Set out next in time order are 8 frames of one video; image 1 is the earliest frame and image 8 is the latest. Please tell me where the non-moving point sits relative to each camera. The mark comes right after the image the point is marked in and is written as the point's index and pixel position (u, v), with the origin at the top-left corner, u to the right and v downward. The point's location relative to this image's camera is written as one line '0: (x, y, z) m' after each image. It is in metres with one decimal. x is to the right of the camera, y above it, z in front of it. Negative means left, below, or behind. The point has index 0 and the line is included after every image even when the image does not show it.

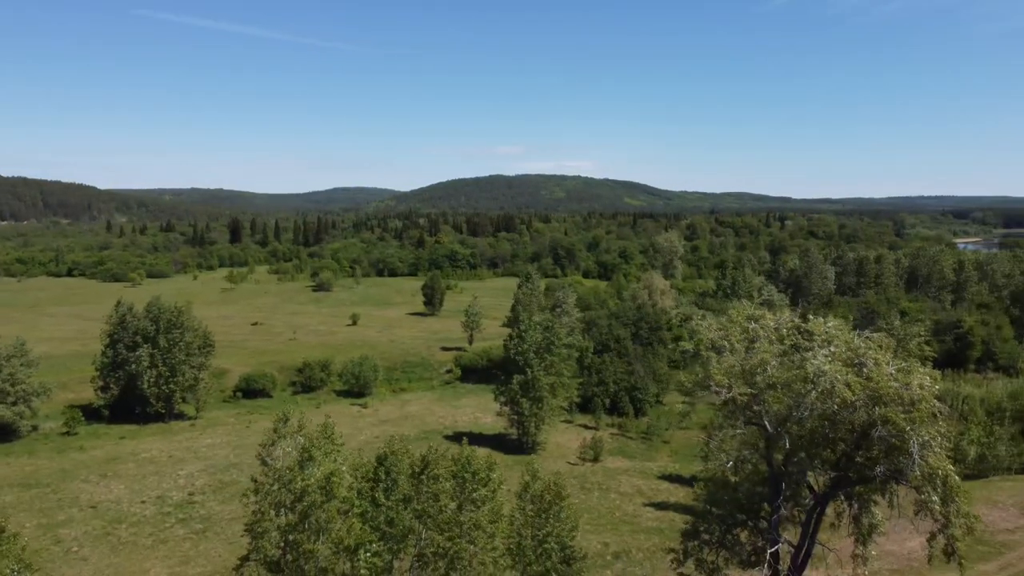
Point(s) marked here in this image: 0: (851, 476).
0: (+7.9, -4.3, +18.9) m
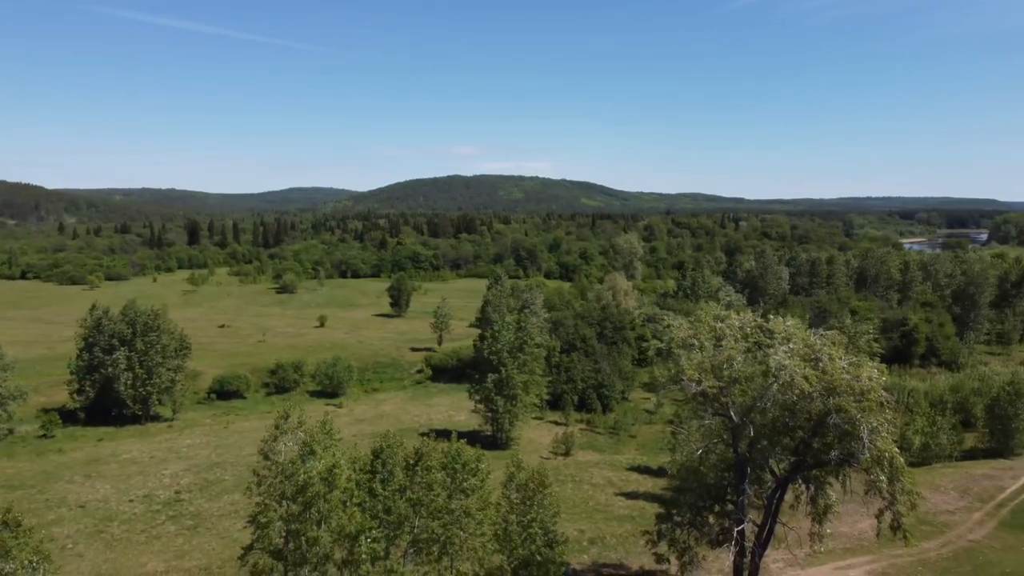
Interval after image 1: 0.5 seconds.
0: (+7.6, -4.4, +20.9) m
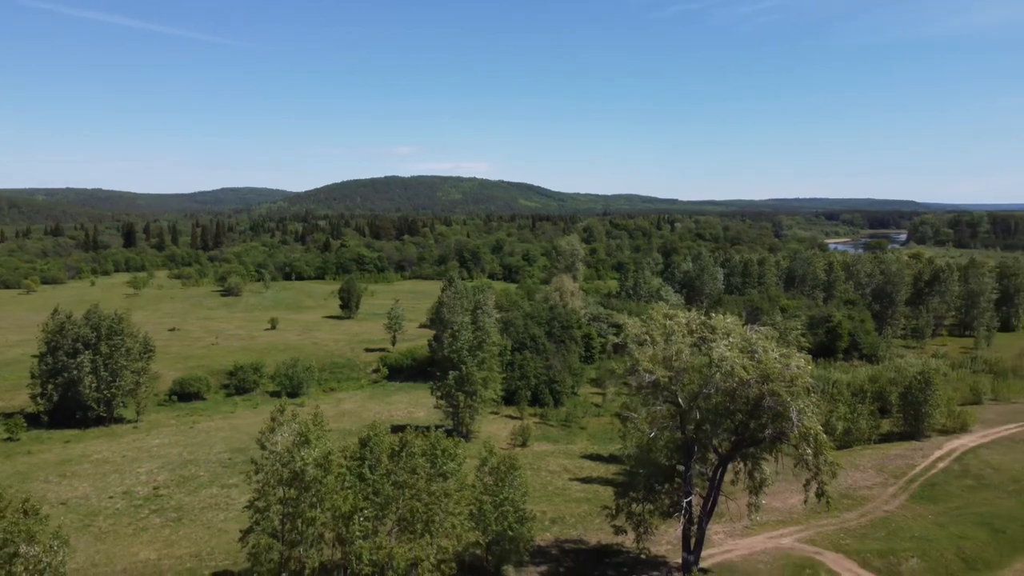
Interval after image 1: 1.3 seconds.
0: (+6.9, -4.4, +23.9) m
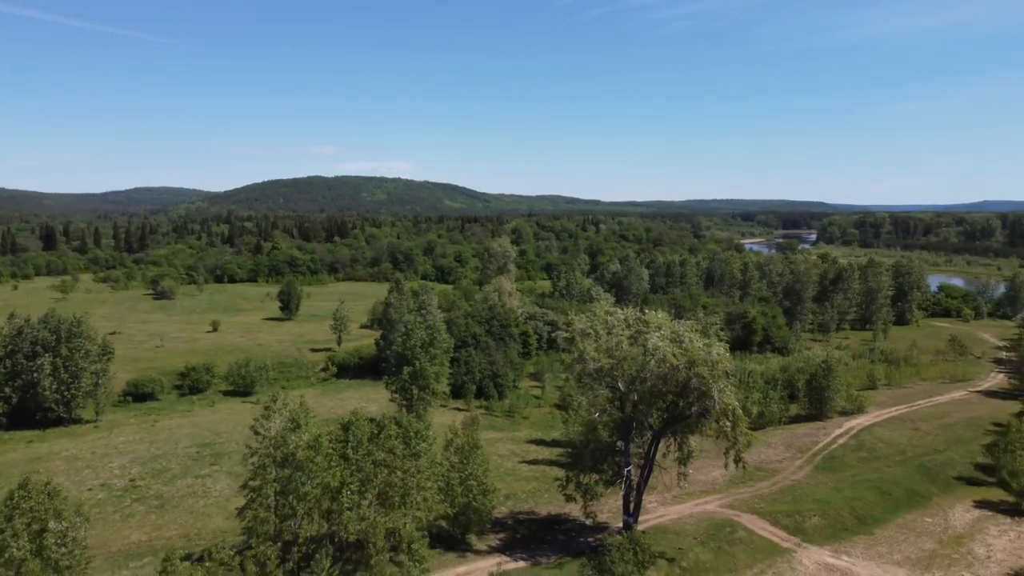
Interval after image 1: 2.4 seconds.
0: (+5.7, -4.4, +28.1) m
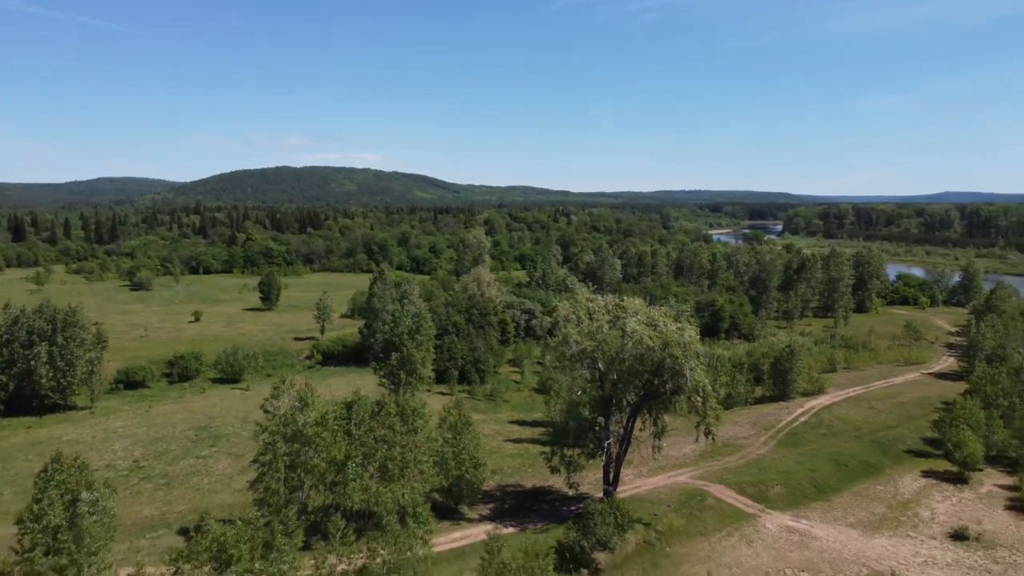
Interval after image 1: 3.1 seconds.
0: (+5.3, -4.0, +30.7) m
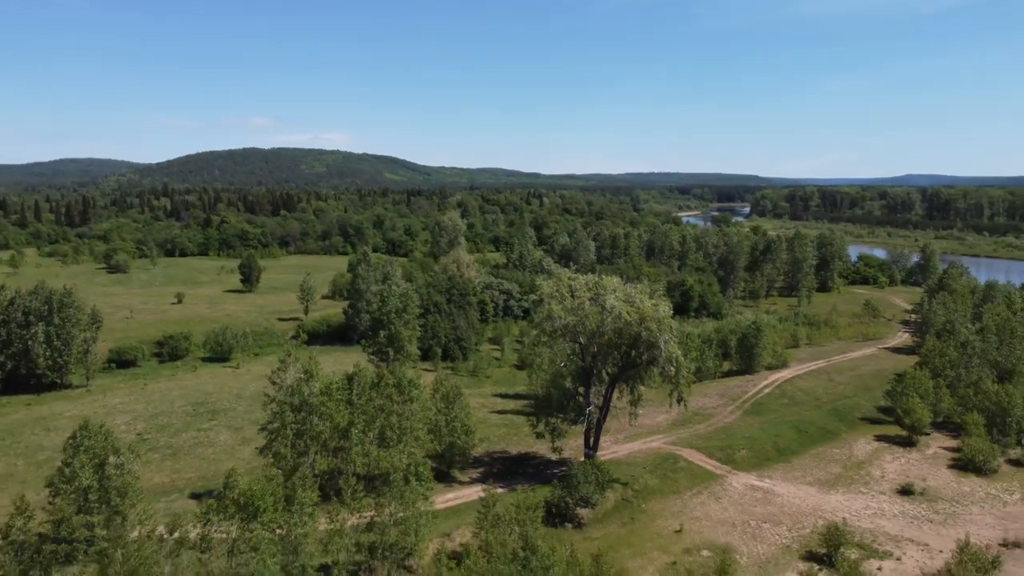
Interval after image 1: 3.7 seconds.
0: (+4.8, -3.1, +33.3) m
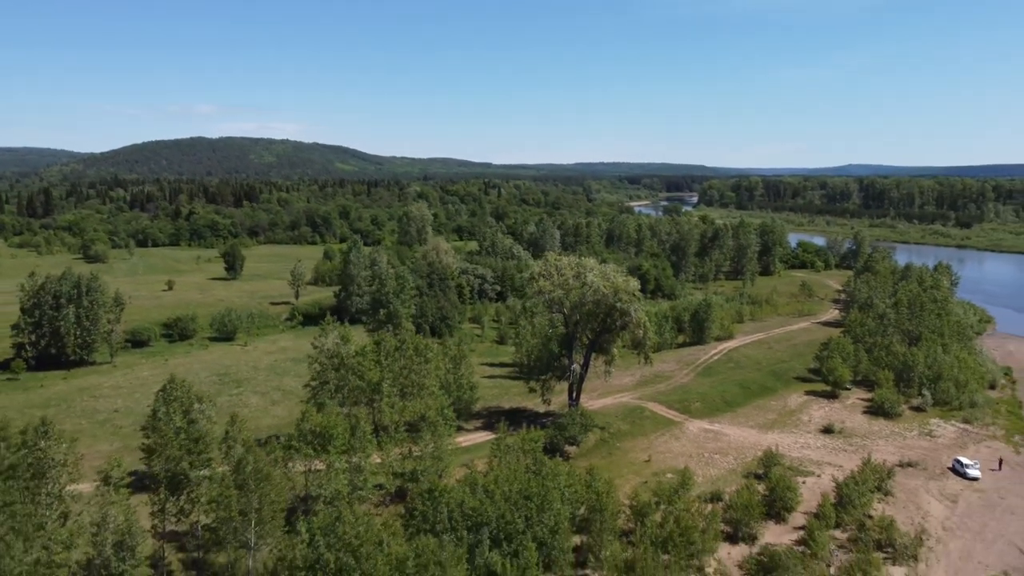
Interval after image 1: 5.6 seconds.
0: (+4.6, -2.1, +40.5) m
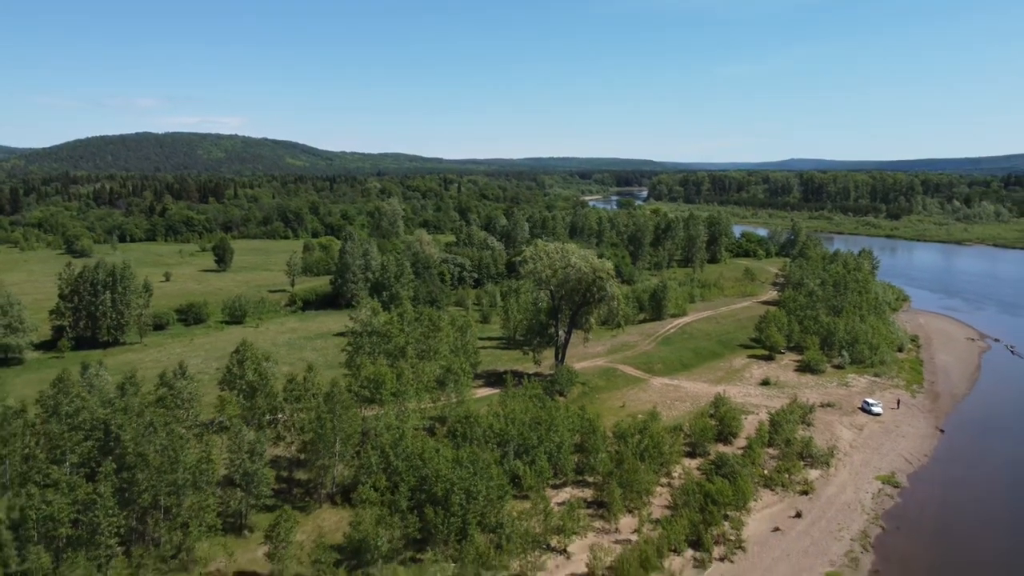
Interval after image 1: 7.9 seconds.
0: (+4.4, -0.9, +49.1) m
